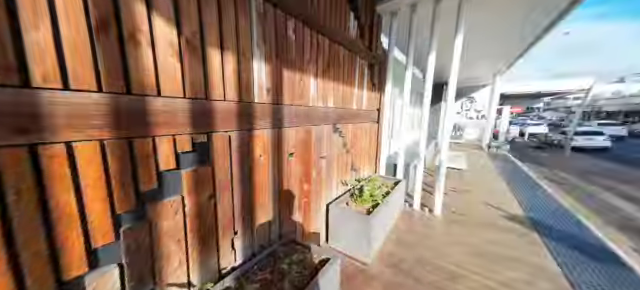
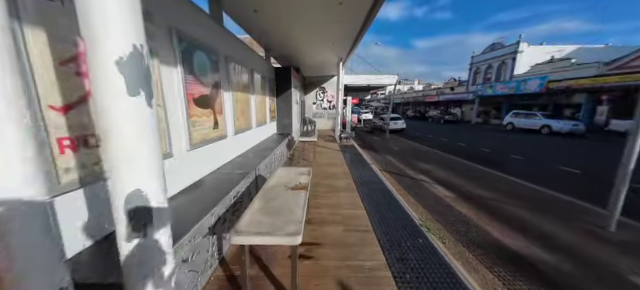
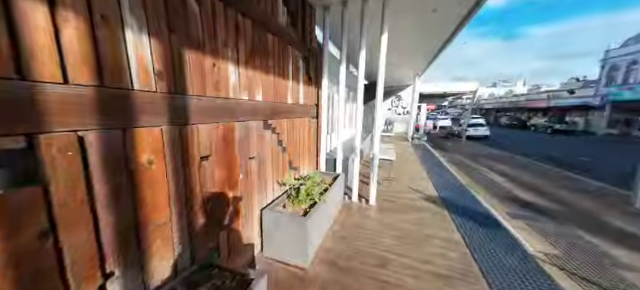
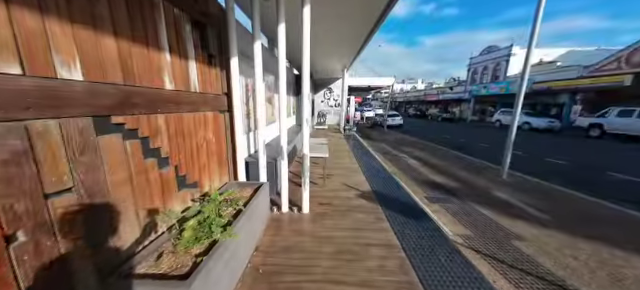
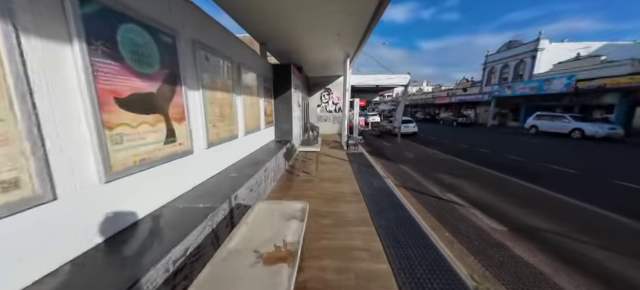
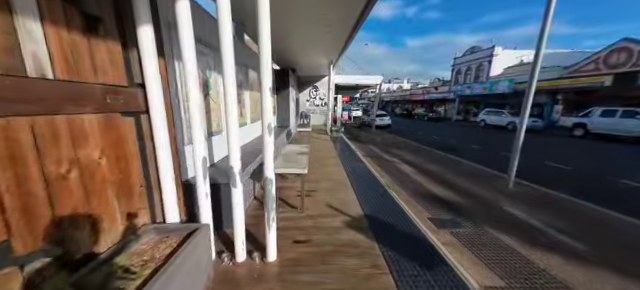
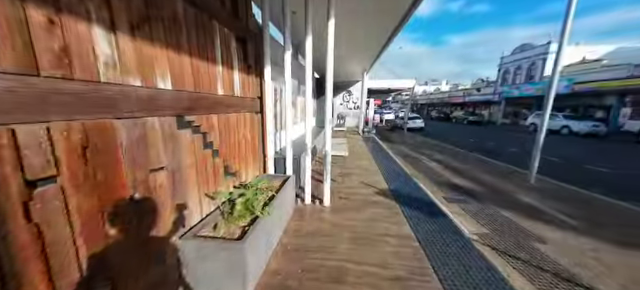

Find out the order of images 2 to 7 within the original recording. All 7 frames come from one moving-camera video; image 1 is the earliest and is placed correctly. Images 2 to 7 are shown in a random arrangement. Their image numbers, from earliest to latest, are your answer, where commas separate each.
3, 7, 4, 6, 2, 5
